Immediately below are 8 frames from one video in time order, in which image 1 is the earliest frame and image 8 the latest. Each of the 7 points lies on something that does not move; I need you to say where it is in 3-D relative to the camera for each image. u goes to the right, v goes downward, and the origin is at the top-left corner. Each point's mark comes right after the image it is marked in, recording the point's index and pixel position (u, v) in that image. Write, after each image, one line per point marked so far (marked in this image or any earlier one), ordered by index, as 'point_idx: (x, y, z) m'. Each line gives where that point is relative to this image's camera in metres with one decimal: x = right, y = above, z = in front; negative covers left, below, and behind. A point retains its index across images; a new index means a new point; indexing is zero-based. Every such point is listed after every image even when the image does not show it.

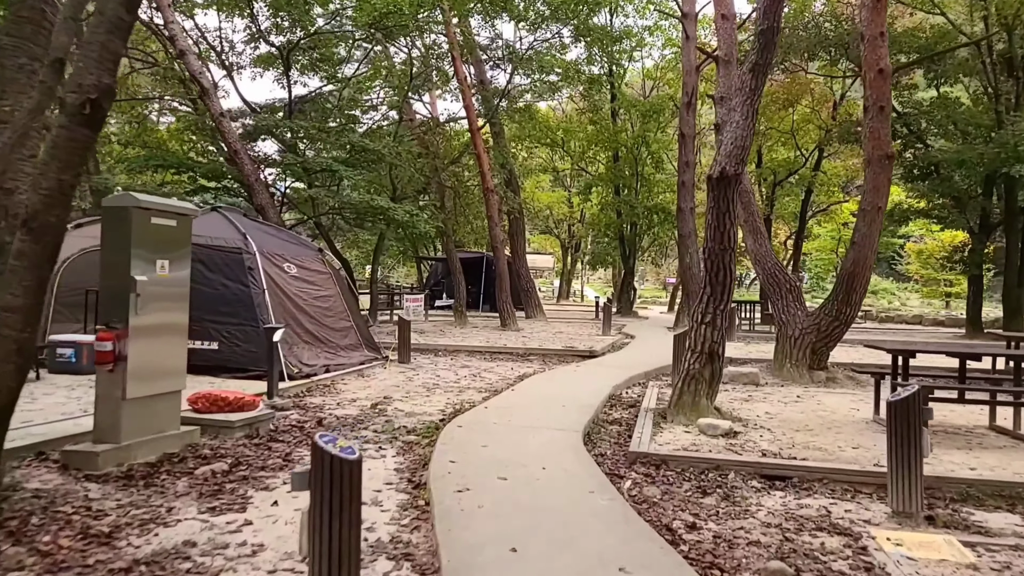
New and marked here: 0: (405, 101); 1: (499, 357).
0: (-2.8, +4.9, +18.1) m
1: (-0.2, -1.1, +11.0) m
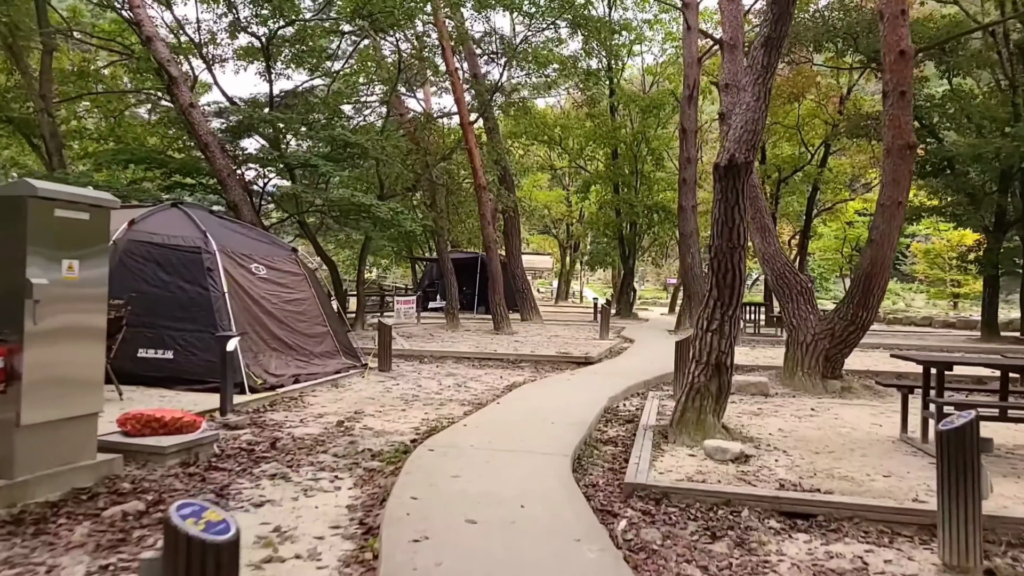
0: (-3.0, +4.9, +17.4) m
1: (-0.4, -1.1, +10.3) m
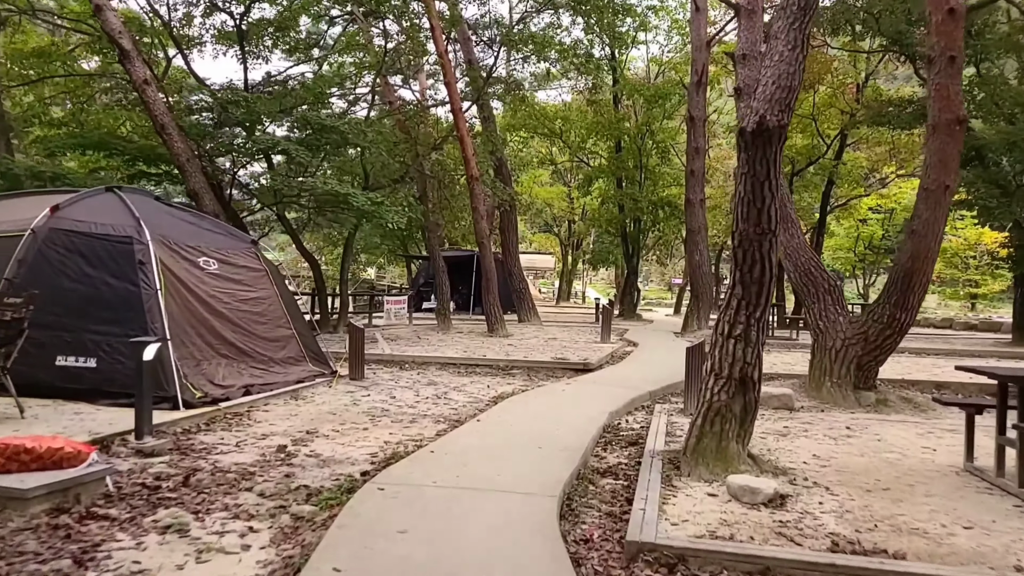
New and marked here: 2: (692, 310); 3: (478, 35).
0: (-3.0, +4.9, +16.4) m
1: (-0.5, -1.1, +9.2) m
2: (+4.2, -0.5, +16.2) m
3: (-0.9, +6.6, +18.1) m
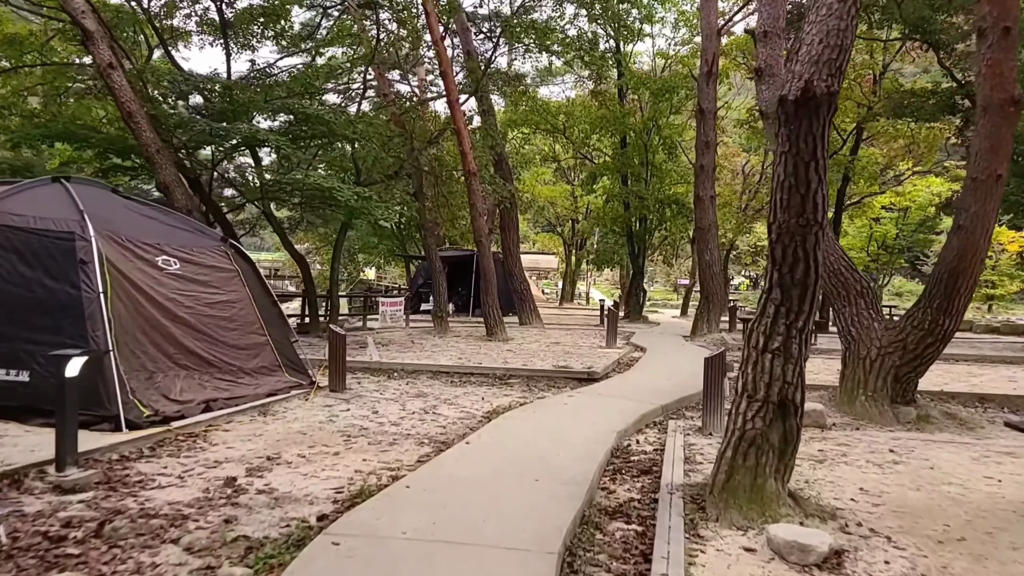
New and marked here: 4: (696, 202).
0: (-3.0, +4.9, +15.6) m
1: (-0.5, -1.1, +8.5) m
2: (+4.2, -0.6, +15.4) m
3: (-0.9, +6.6, +17.3) m
4: (+4.1, +1.9, +15.3) m
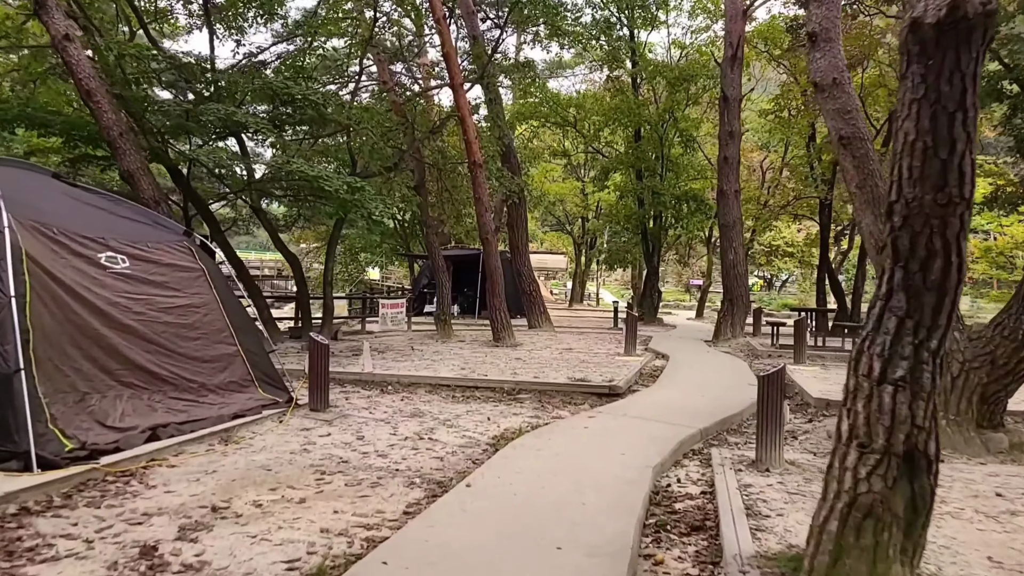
0: (-2.8, +4.9, +14.6) m
1: (-0.4, -1.2, +7.4) m
2: (+4.4, -0.6, +14.3) m
3: (-0.6, +6.6, +16.3) m
4: (+4.3, +1.9, +14.2) m
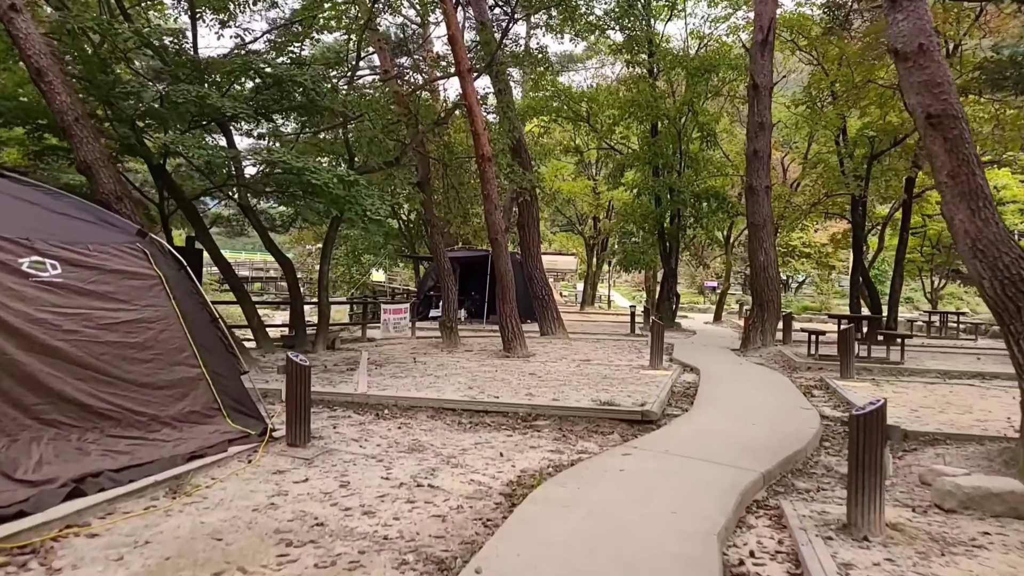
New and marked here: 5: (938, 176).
0: (-2.6, +4.8, +13.6) m
1: (-0.3, -1.2, +6.4) m
2: (+4.6, -0.7, +13.2) m
3: (-0.4, +6.5, +15.2) m
4: (+4.5, +1.8, +13.1) m
5: (+3.2, +0.8, +5.1) m
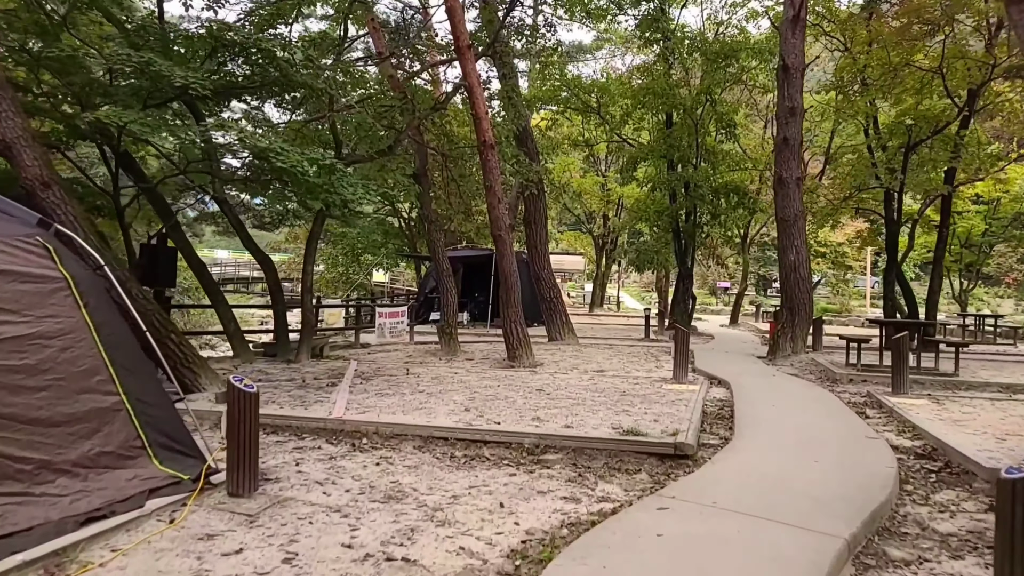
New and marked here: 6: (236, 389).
0: (-2.5, +4.8, +12.5) m
1: (-0.2, -1.3, +5.2) m
2: (+4.7, -0.7, +12.0) m
3: (-0.3, +6.5, +14.1) m
4: (+4.6, +1.8, +11.9) m
5: (+3.2, +0.8, +3.9) m
6: (-1.6, -0.6, +4.0) m
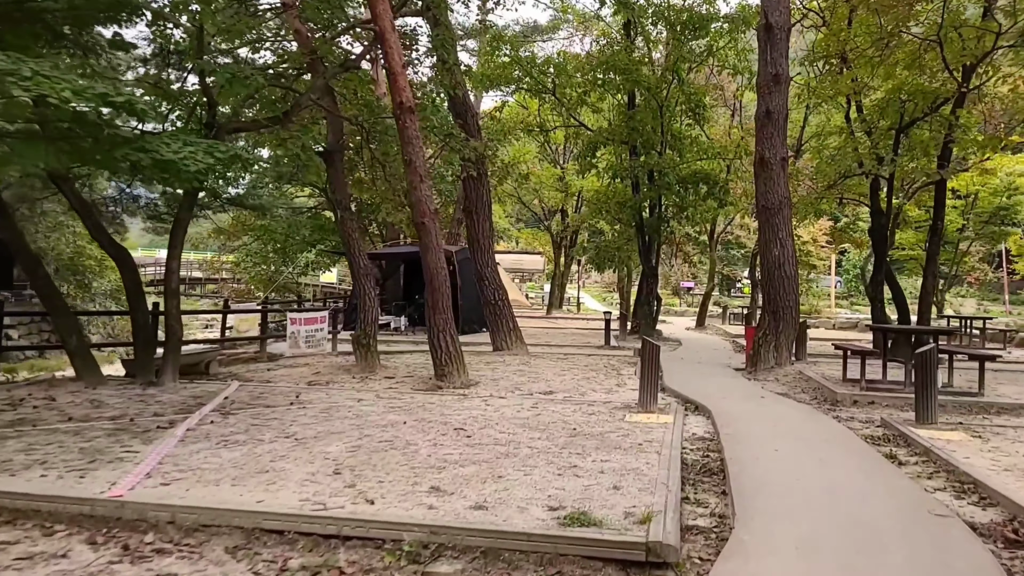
0: (-3.5, +4.7, +10.3) m
1: (-0.8, -1.3, +3.2) m
2: (+3.7, -0.7, +10.2) m
3: (-1.4, +6.4, +12.0) m
4: (+3.6, +1.8, +10.1) m
5: (+2.6, +0.8, +2.1) m
6: (-2.2, -0.6, +1.9) m
